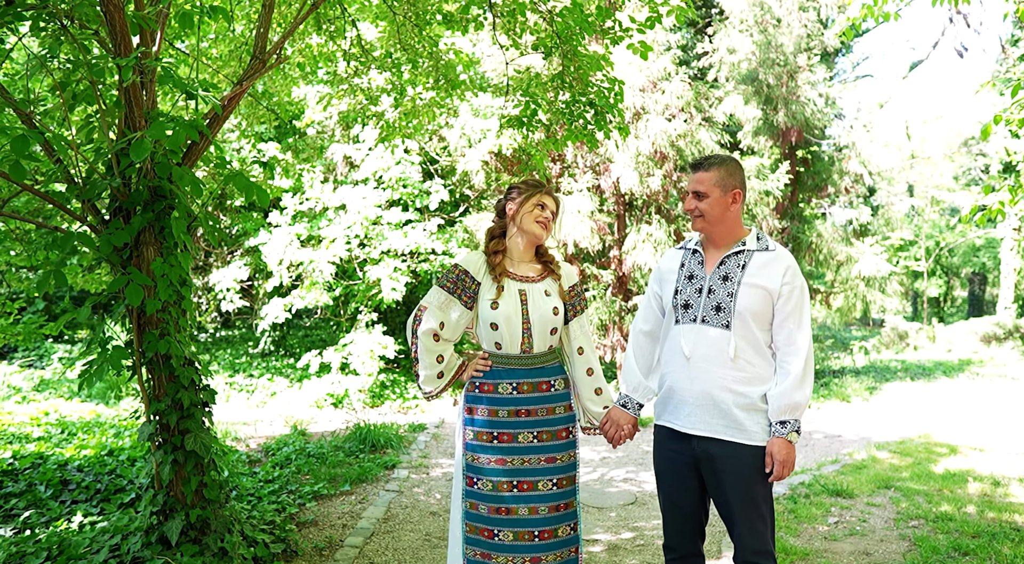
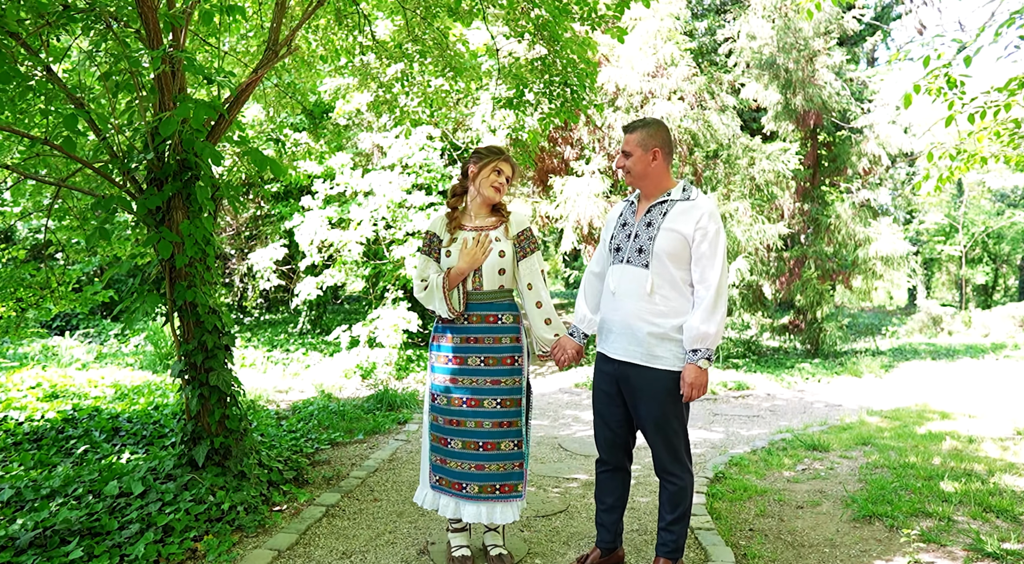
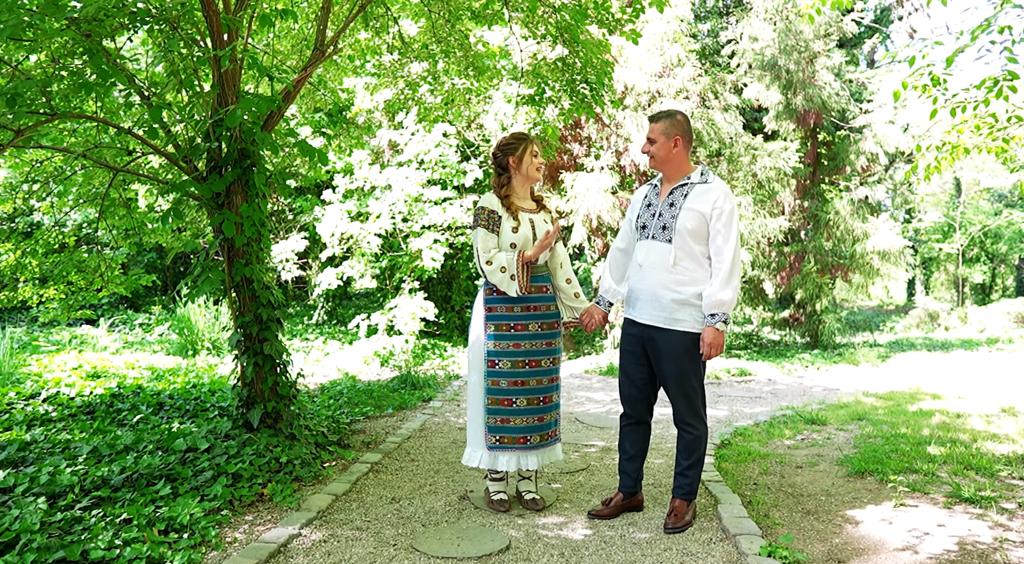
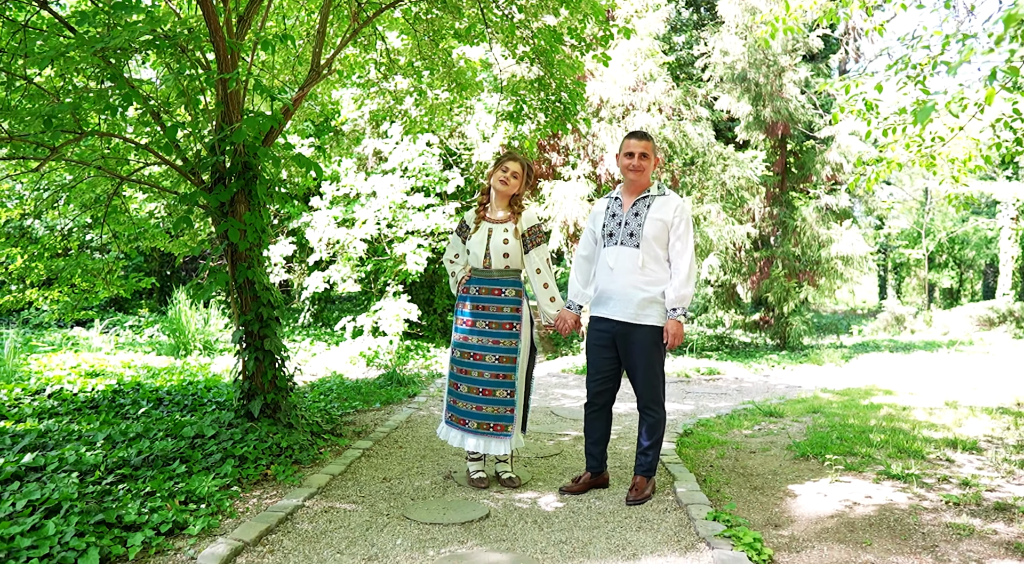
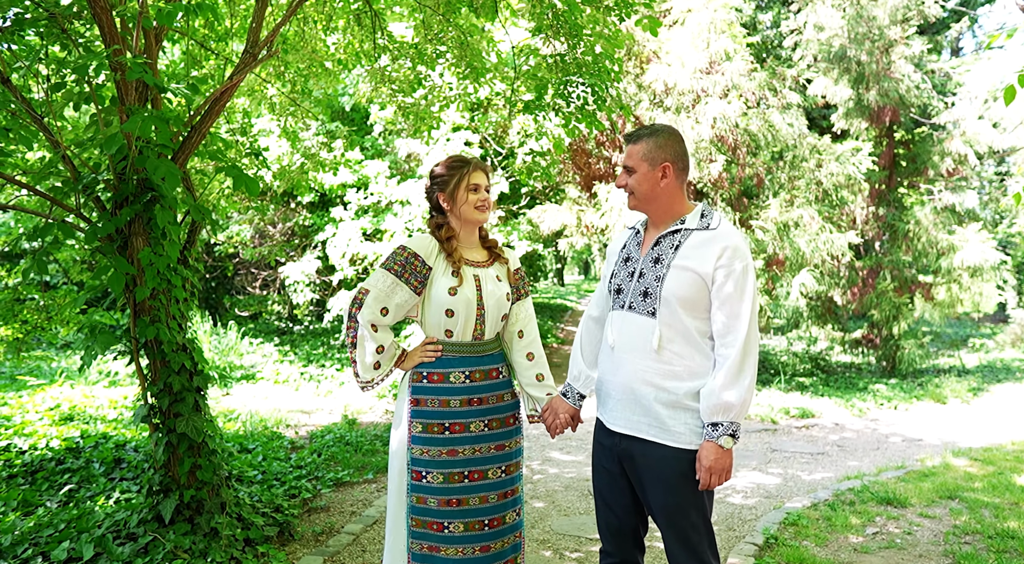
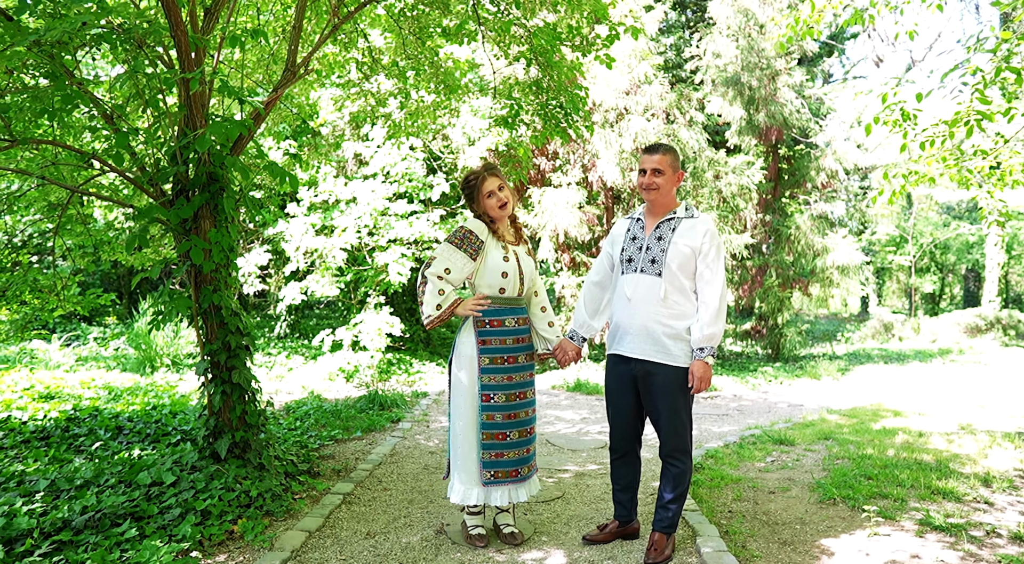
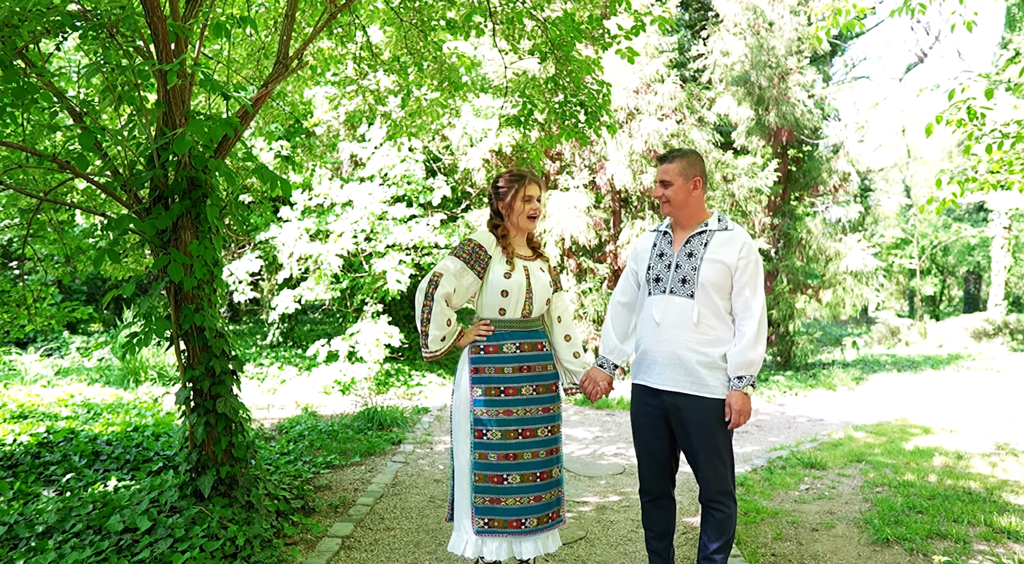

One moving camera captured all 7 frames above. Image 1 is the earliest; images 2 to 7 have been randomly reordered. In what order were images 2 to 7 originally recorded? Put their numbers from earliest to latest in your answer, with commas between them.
7, 6, 4, 3, 2, 5
